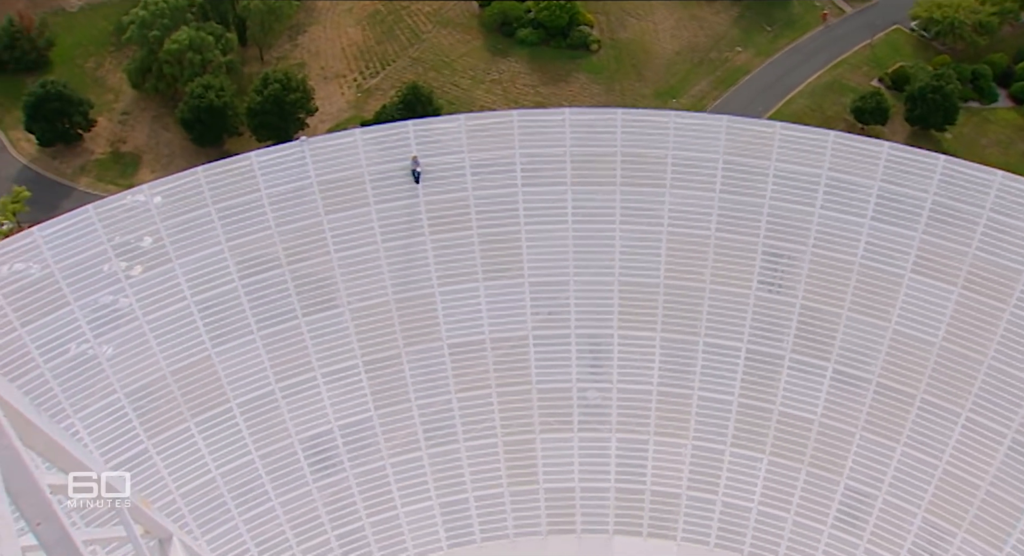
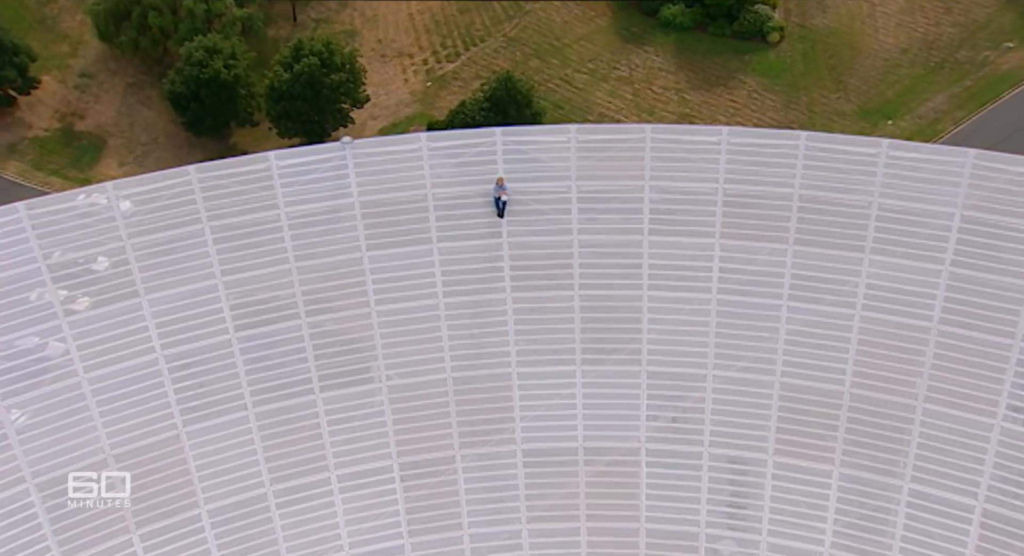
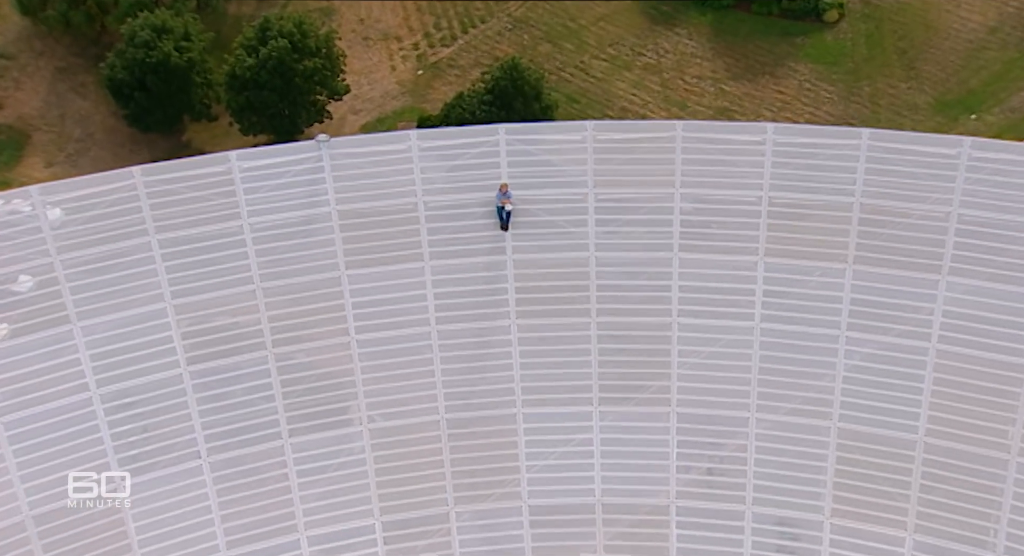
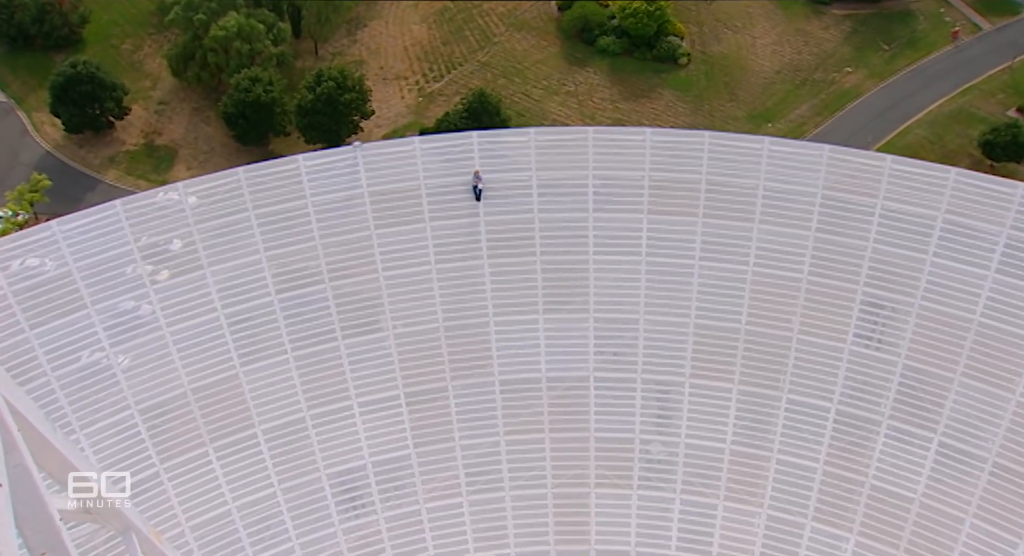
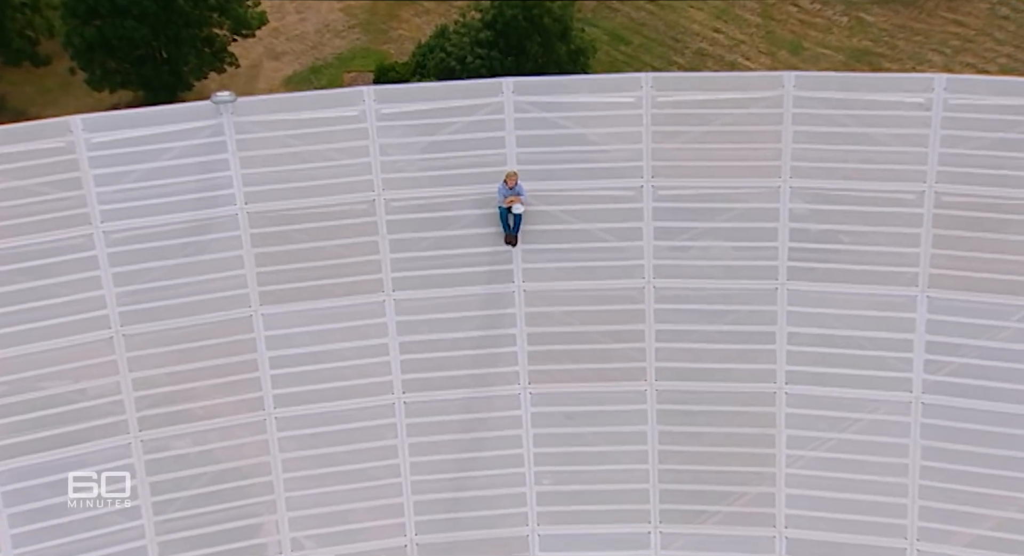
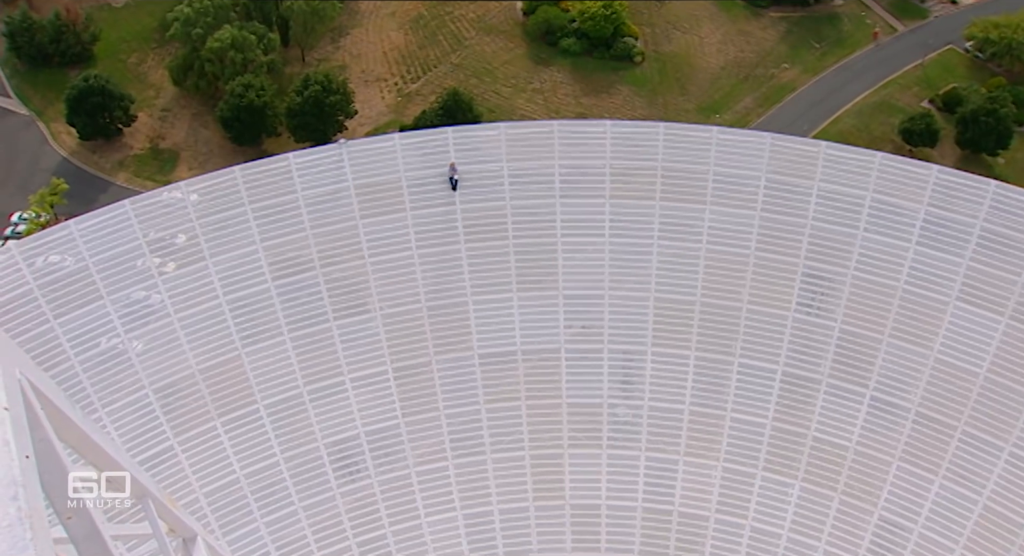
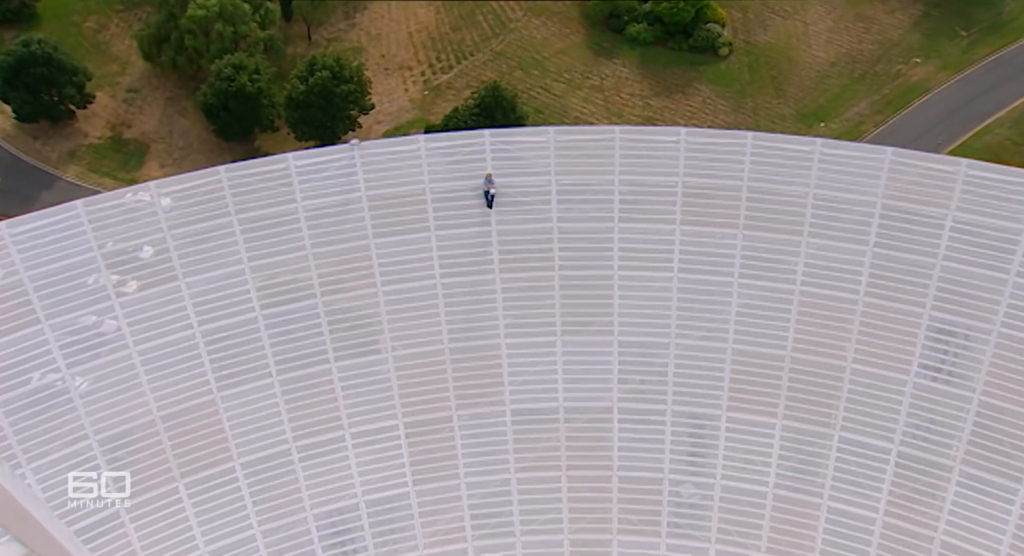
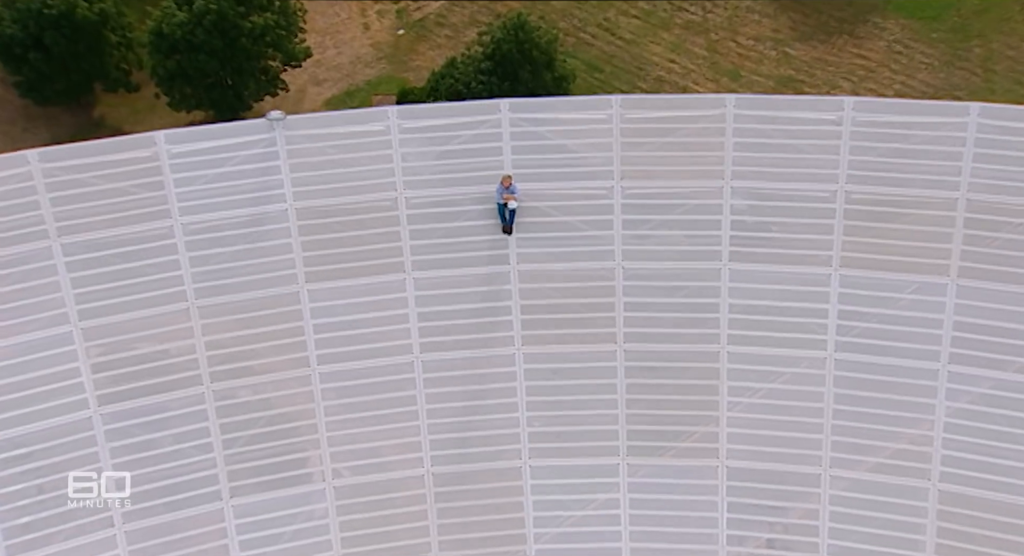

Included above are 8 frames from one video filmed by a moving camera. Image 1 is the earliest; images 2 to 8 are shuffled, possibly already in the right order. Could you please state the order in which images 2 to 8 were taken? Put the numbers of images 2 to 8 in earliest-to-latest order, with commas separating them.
6, 4, 7, 2, 3, 8, 5
